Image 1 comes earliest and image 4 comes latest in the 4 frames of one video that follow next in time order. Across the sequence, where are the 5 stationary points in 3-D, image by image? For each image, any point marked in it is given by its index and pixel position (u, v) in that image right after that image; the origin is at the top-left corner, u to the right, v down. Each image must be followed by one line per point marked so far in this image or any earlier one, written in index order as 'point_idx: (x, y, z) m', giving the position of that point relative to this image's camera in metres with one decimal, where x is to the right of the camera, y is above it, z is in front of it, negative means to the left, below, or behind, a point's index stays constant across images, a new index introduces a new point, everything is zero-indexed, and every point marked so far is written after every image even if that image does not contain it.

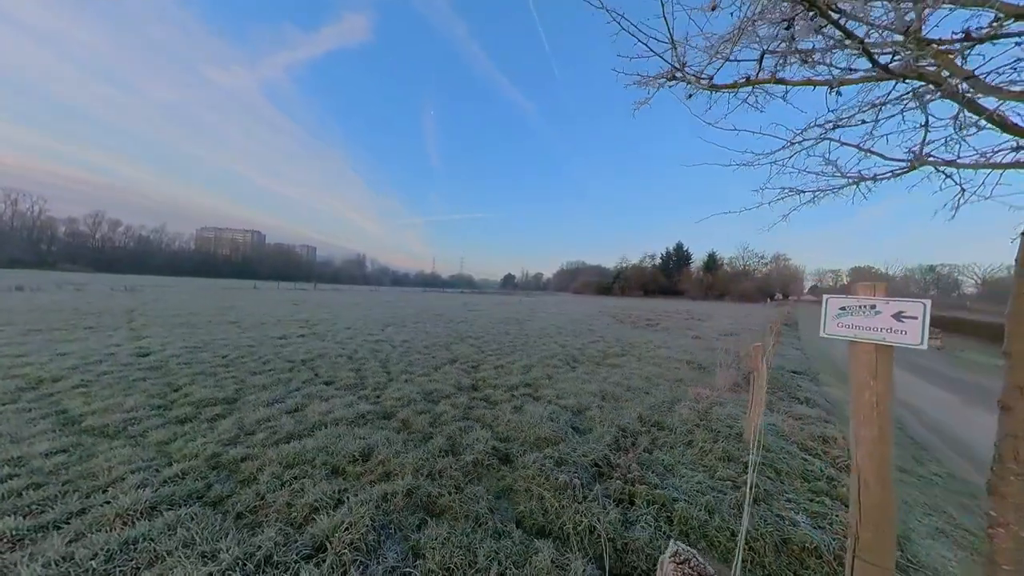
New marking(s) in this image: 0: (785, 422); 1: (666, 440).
0: (+2.6, -1.3, +3.5) m
1: (+1.3, -1.3, +3.1) m
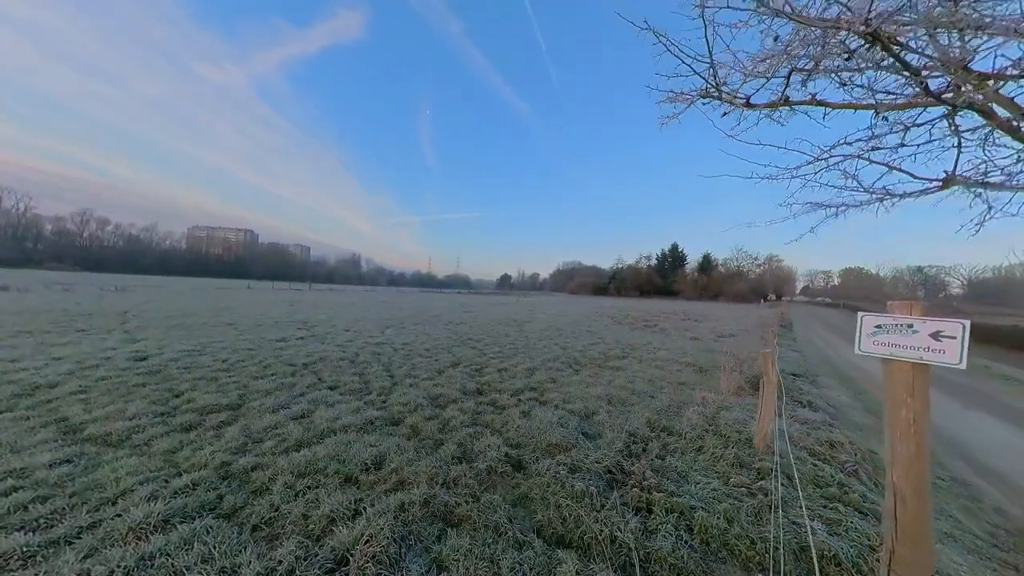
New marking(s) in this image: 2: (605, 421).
0: (+2.7, -1.3, +3.6) m
1: (+1.4, -1.3, +3.2) m
2: (+1.0, -1.4, +3.8) m
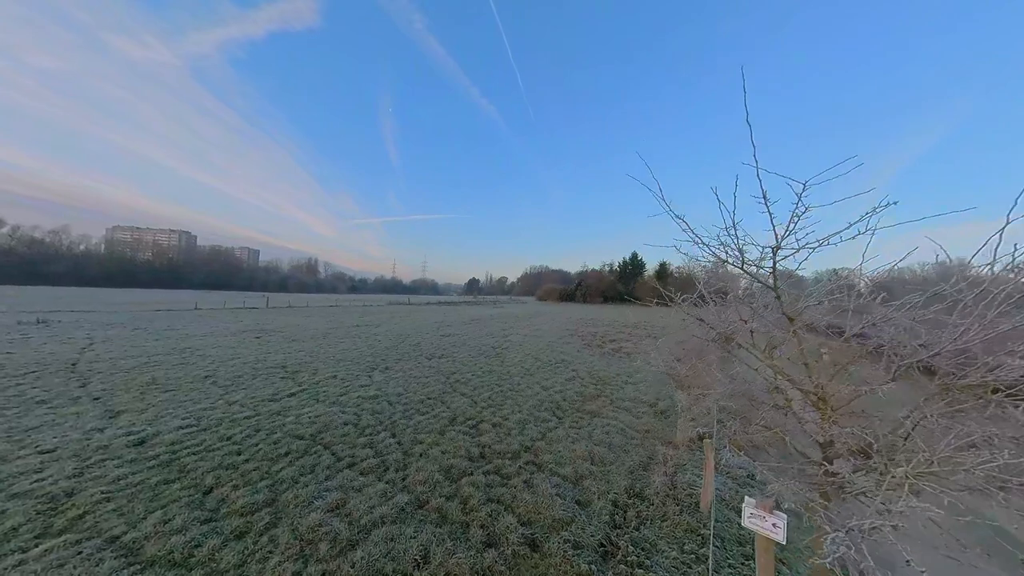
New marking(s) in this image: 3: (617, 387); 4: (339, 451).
0: (+2.8, -2.5, +4.8) m
1: (+1.6, -2.6, +4.2) m
2: (+1.0, -2.6, +4.9) m
3: (+2.6, -2.4, +9.4) m
4: (-3.0, -2.8, +6.4) m
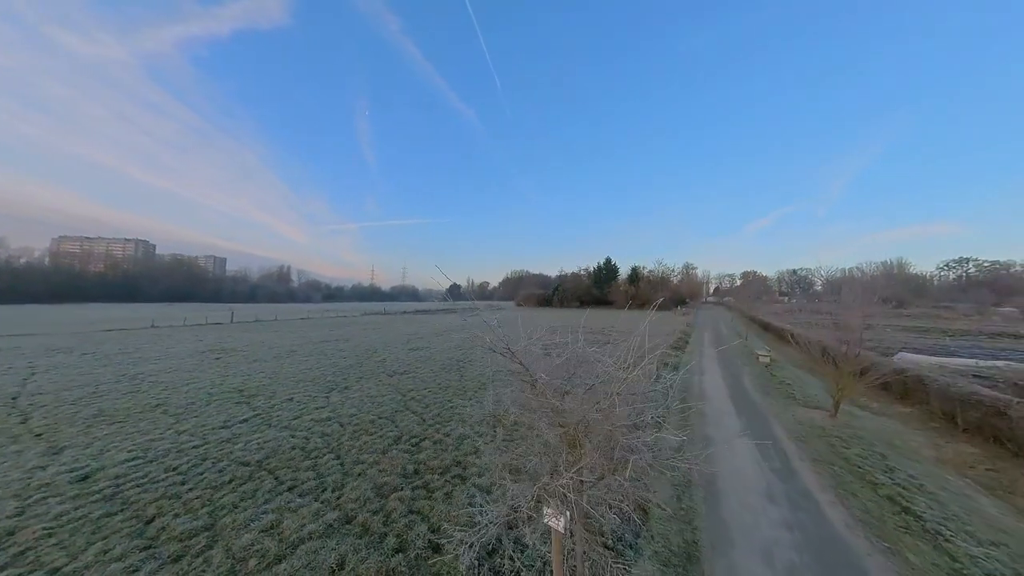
0: (+1.5, -2.9, +5.6) m
1: (+0.4, -3.0, +5.0) m
2: (-0.2, -3.1, +5.6) m
3: (+1.1, -3.0, +10.2) m
4: (-4.3, -3.4, +6.8) m
